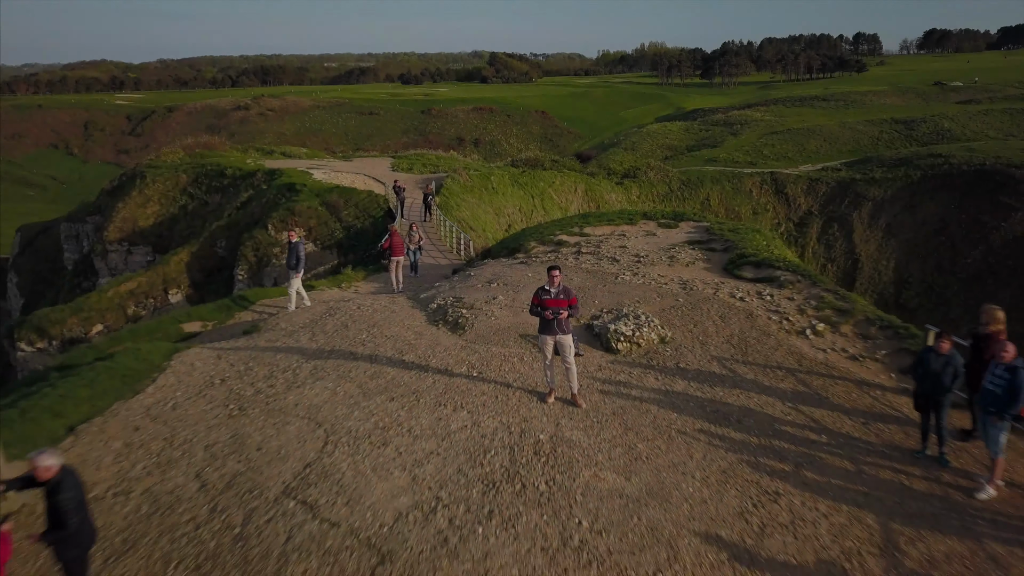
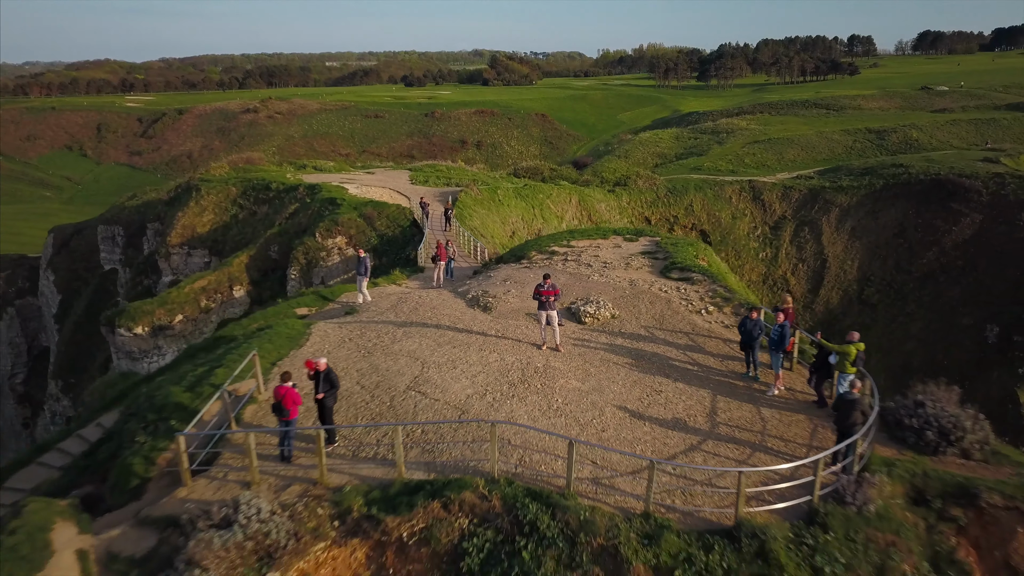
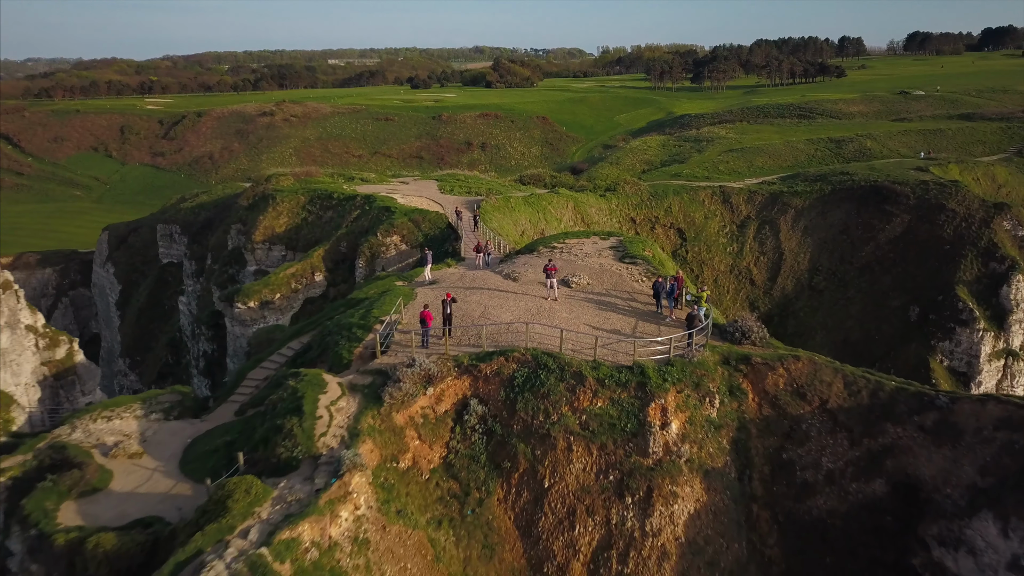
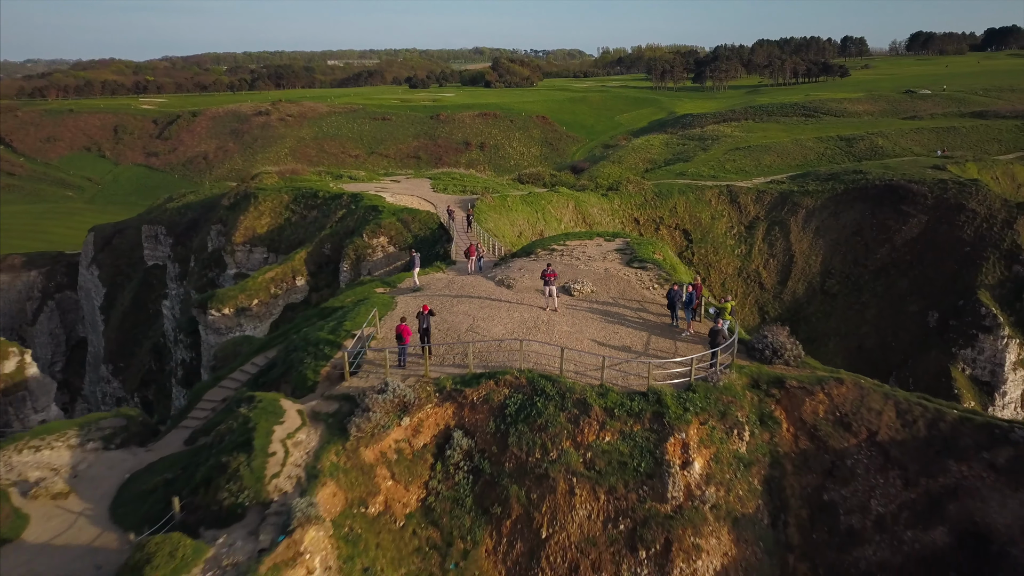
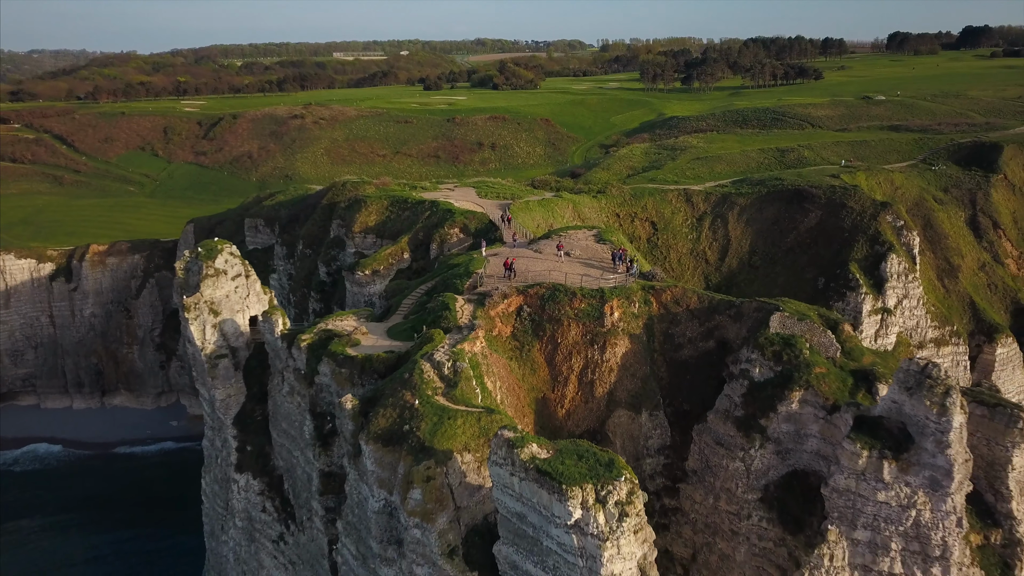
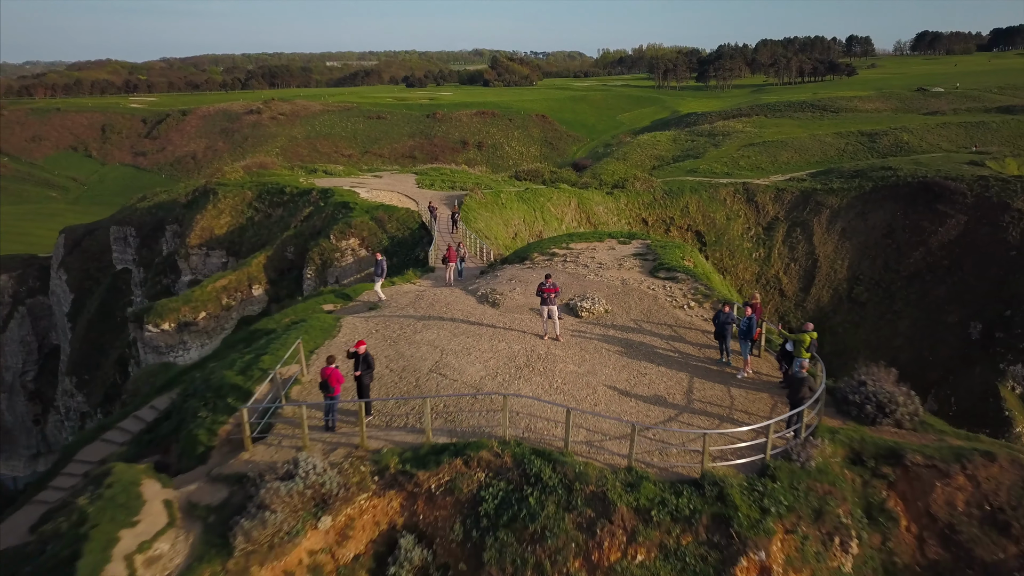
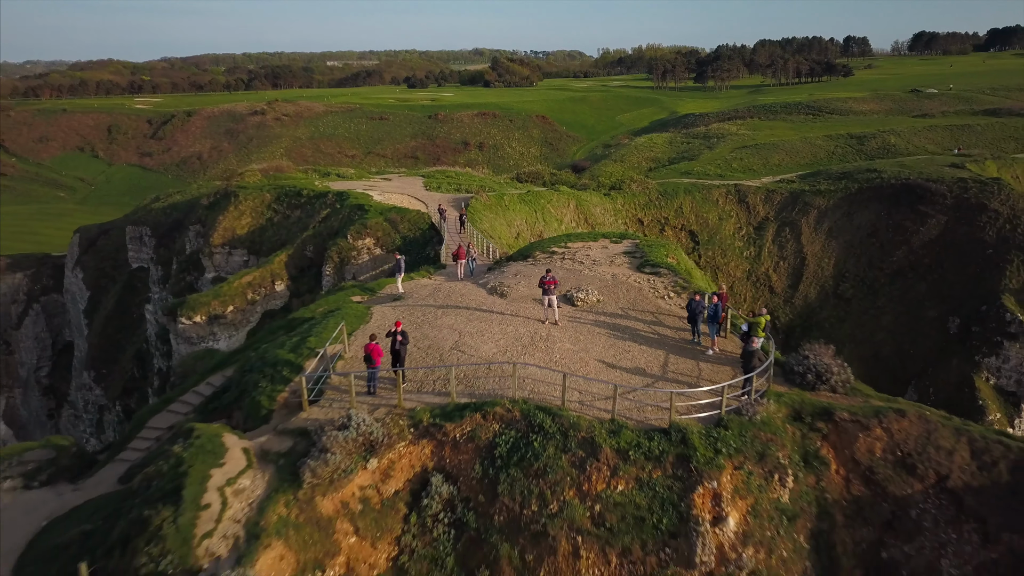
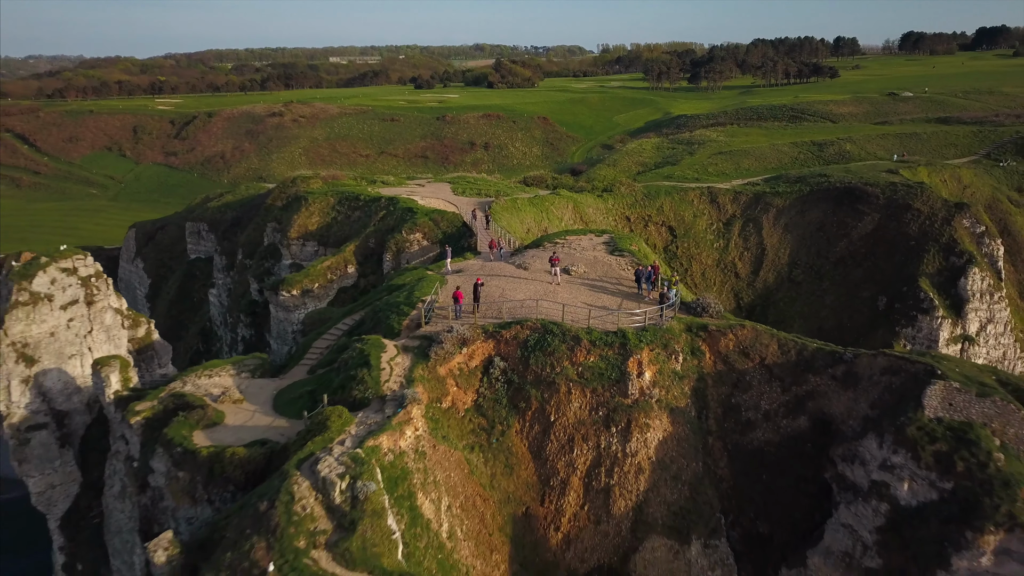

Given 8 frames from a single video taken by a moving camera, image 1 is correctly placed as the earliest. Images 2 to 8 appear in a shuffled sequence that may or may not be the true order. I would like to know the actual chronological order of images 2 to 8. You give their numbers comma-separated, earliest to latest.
2, 6, 7, 4, 3, 8, 5
